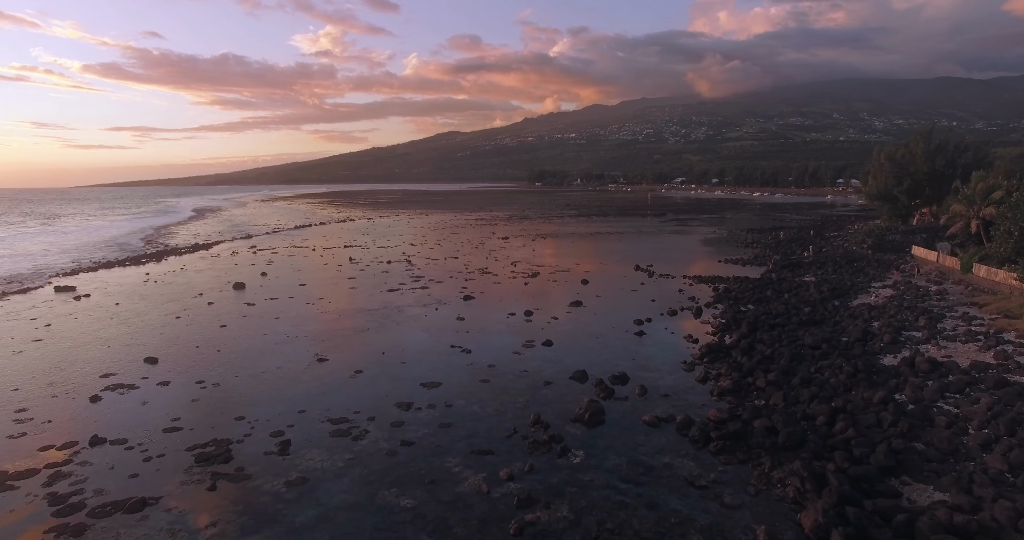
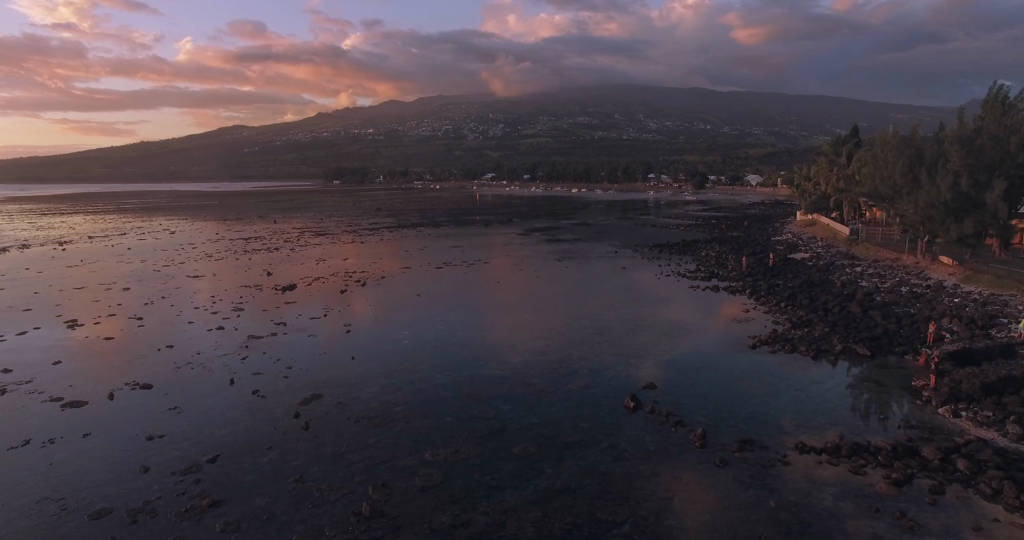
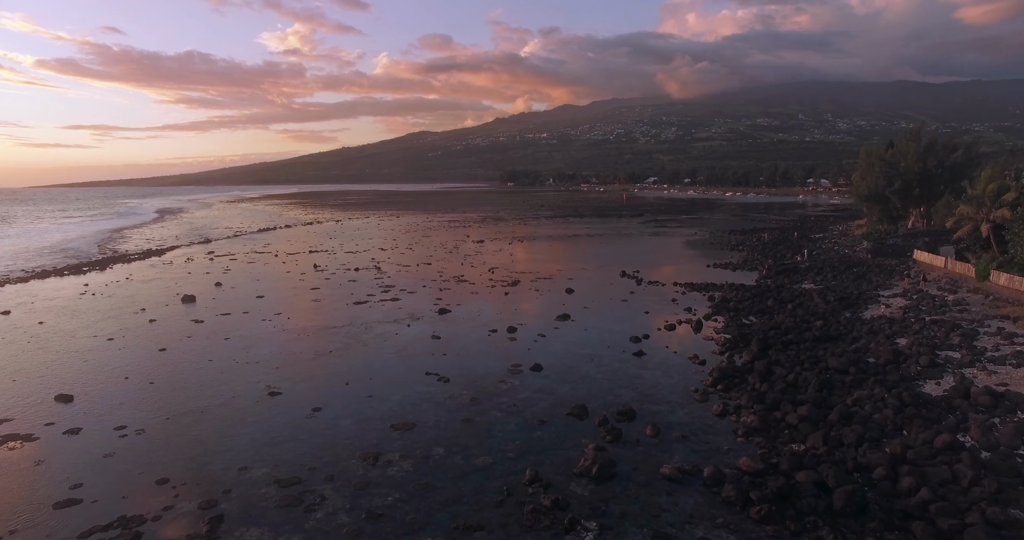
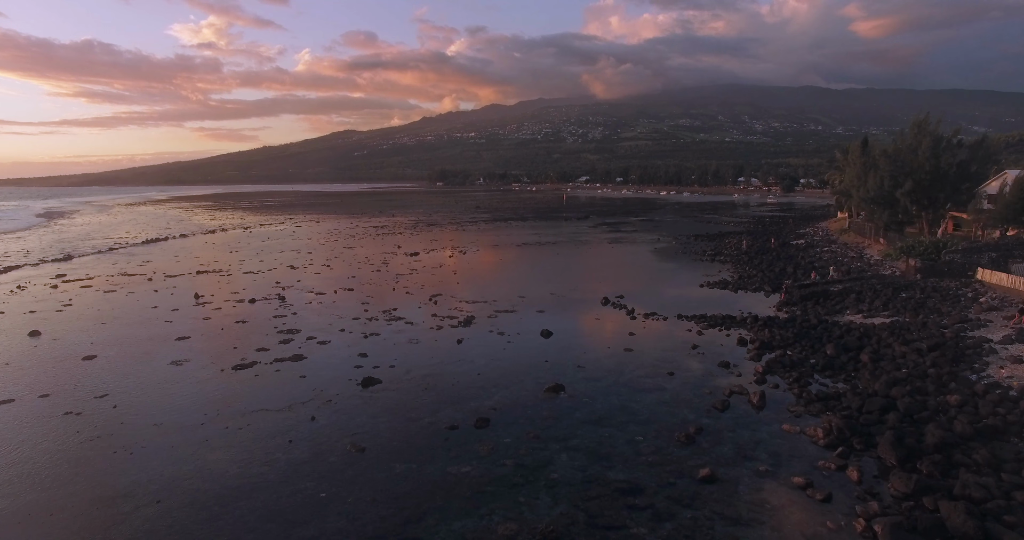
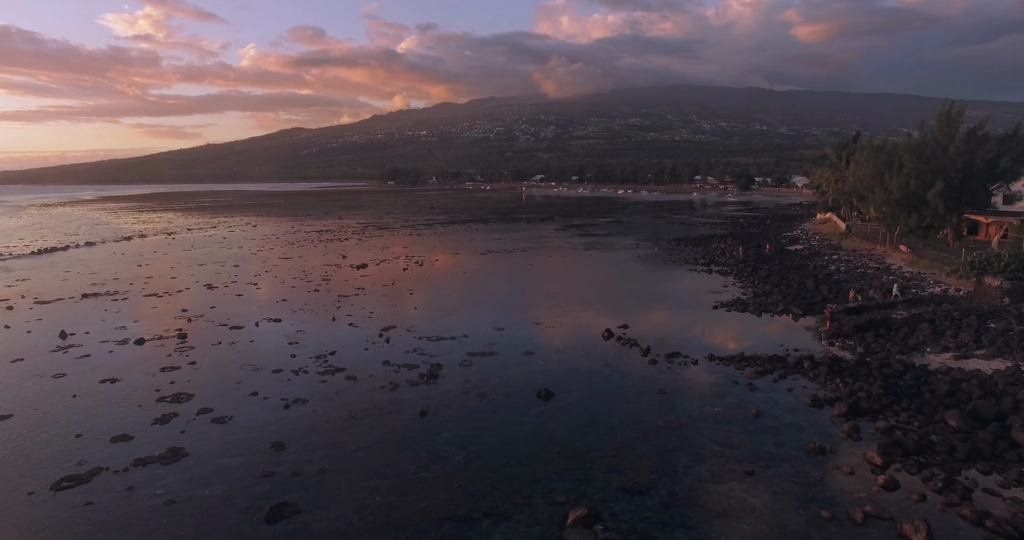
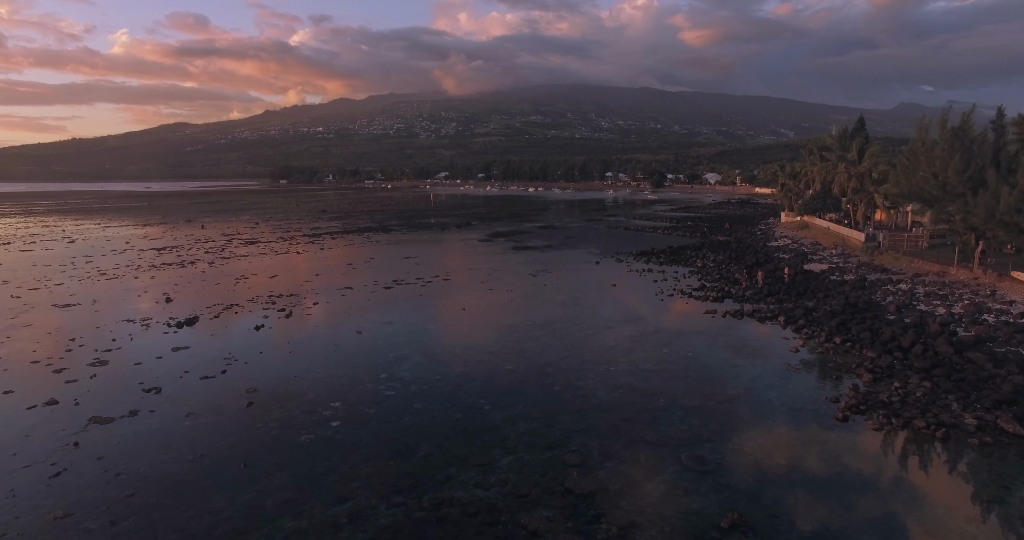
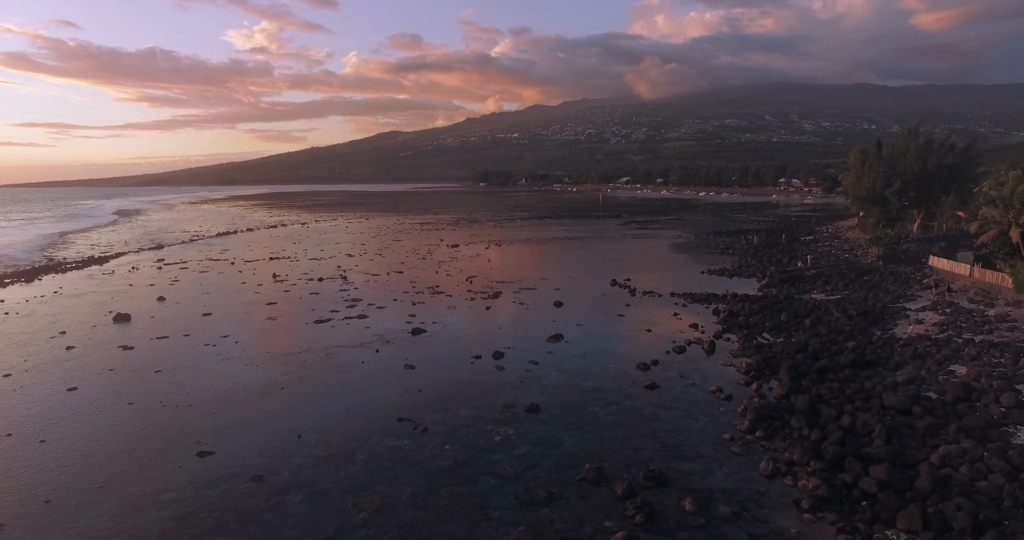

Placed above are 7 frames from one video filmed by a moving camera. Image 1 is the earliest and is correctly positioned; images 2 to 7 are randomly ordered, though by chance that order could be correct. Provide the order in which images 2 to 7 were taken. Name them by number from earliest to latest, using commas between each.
3, 7, 4, 5, 2, 6
